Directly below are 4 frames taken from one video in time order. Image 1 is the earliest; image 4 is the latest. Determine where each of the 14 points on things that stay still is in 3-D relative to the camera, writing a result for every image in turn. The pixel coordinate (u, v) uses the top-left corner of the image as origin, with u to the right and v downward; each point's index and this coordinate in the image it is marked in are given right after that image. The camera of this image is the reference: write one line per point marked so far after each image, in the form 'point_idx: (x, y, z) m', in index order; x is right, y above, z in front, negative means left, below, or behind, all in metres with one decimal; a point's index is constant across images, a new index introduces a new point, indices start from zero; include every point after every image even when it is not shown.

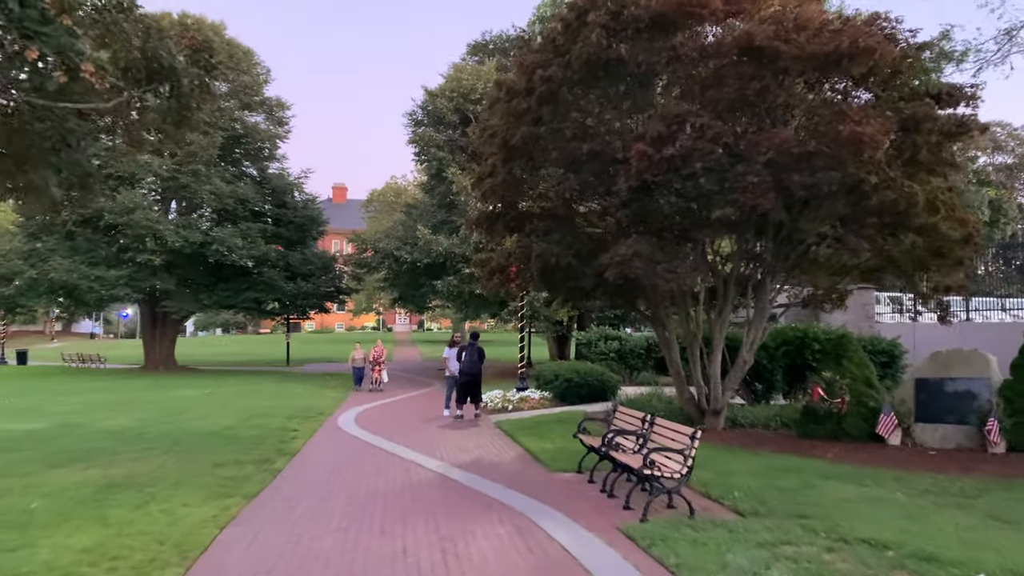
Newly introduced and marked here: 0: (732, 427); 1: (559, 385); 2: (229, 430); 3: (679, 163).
0: (+3.4, -2.1, +12.3) m
1: (+1.0, -2.0, +16.6) m
2: (-4.5, -2.3, +12.8) m
3: (+1.9, +1.4, +9.2) m
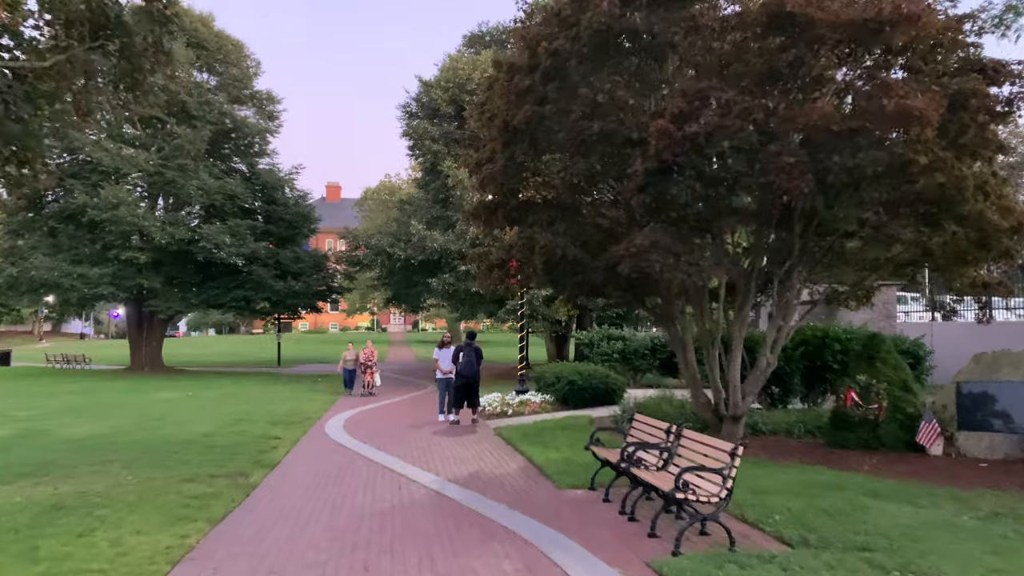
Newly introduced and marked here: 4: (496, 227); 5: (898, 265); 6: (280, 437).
0: (+3.4, -2.1, +11.3) m
1: (+1.0, -2.0, +15.6) m
2: (-4.5, -2.2, +11.8) m
3: (+2.0, +1.5, +8.2) m
4: (-0.2, +0.9, +11.4) m
5: (+5.2, +0.3, +10.8) m
6: (-3.6, -2.3, +12.3) m
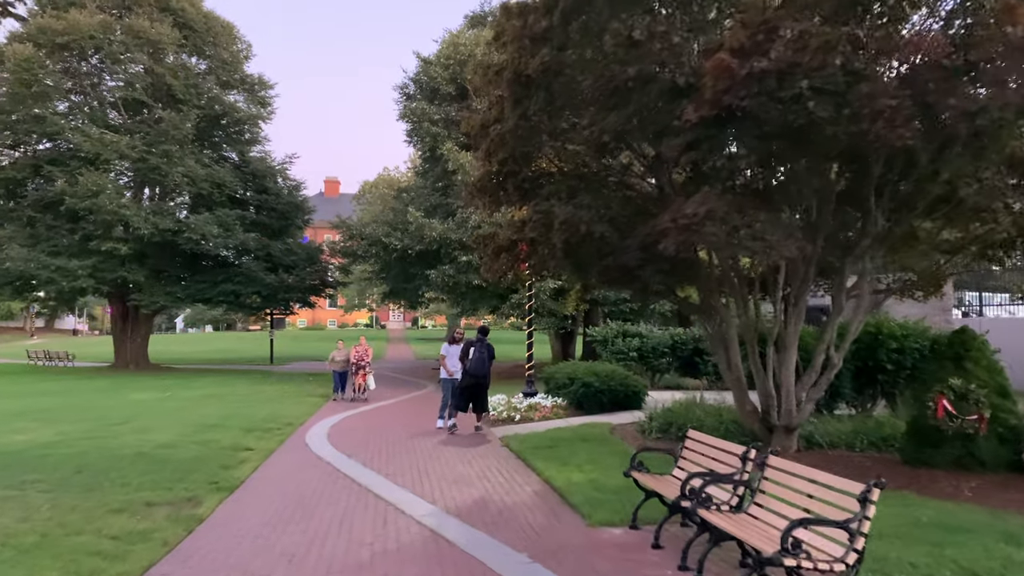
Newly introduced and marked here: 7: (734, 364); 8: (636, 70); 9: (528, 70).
0: (+3.5, -1.9, +9.6) m
1: (+1.1, -1.8, +13.8) m
2: (-4.4, -2.0, +10.1) m
3: (+2.1, +1.6, +6.4) m
4: (-0.1, +1.0, +9.6) m
5: (+5.3, +0.5, +9.0) m
6: (-3.4, -2.1, +10.5) m
7: (+2.7, -0.9, +9.8) m
8: (+1.1, +2.0, +7.4) m
9: (+0.2, +2.2, +8.2) m
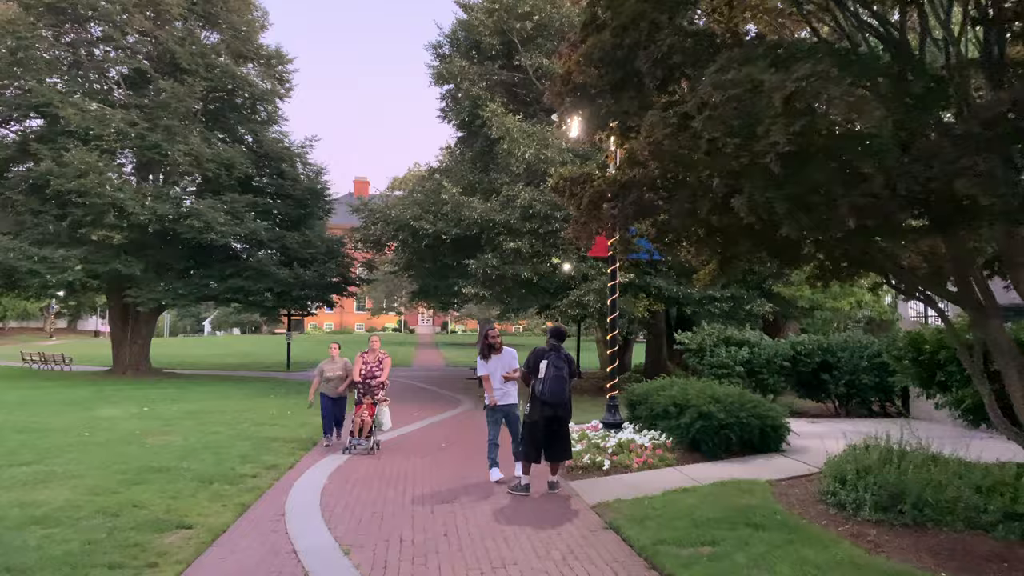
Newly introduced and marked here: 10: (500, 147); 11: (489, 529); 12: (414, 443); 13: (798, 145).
0: (+4.4, -1.7, +5.1) m
1: (+2.1, -1.6, +9.5) m
2: (-3.5, -1.8, +5.9) m
3: (+2.8, +1.9, +2.0) m
4: (+0.8, +1.3, +5.3) m
5: (+6.2, +0.6, +4.5) m
6: (-2.5, -1.9, +6.3) m
7: (+3.6, -0.7, +5.3) m
8: (+1.9, +2.2, +3.1) m
9: (+1.0, +2.5, +3.9) m
10: (-0.3, +3.4, +19.4) m
11: (-0.2, -1.9, +6.2) m
12: (-1.3, -2.1, +11.2) m
13: (+1.4, +0.7, +4.0) m
